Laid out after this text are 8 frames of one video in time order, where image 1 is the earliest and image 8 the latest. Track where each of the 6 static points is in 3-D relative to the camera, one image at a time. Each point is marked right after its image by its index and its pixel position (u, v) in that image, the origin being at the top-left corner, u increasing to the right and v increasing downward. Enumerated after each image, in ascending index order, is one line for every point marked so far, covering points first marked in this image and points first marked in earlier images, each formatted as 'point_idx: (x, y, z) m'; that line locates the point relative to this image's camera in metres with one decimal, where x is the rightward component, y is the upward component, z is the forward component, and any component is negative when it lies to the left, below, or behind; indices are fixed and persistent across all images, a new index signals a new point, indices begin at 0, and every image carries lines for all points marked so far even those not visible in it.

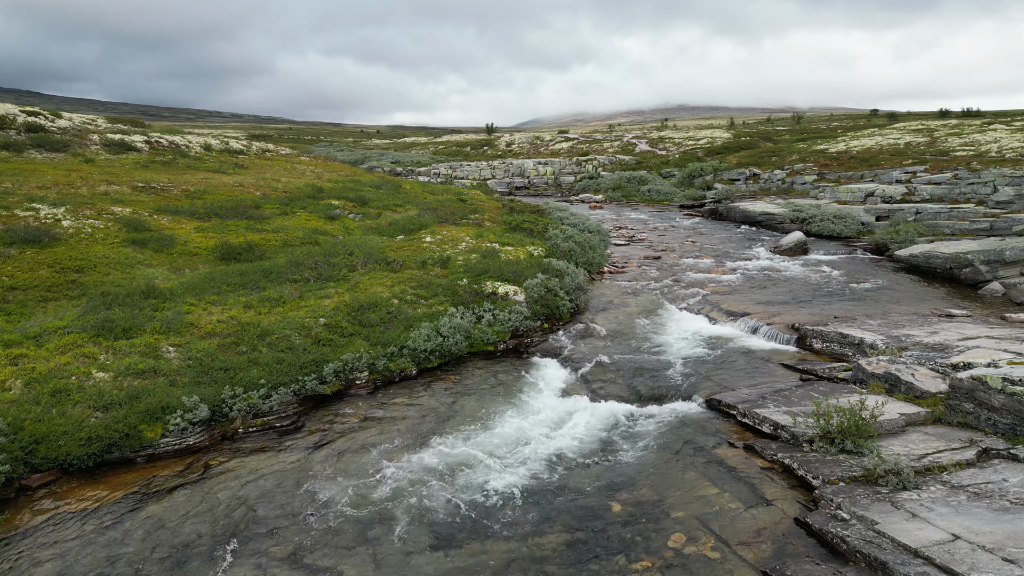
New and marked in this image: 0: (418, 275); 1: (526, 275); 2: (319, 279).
0: (-2.2, +0.3, +16.5) m
1: (+0.3, +0.2, +16.9) m
2: (-4.2, +0.2, +15.4) m
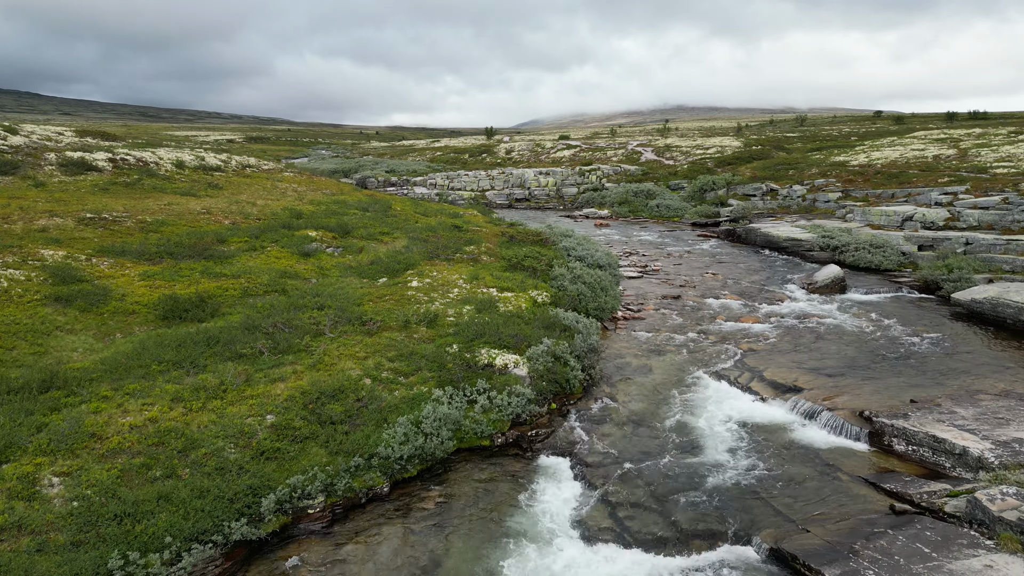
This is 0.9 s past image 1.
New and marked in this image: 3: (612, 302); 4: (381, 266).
0: (-2.2, -1.0, +13.6) m
1: (+0.3, -1.1, +14.1) m
2: (-4.2, -1.1, +12.6) m
3: (+2.7, -0.4, +19.2) m
4: (-3.6, +0.6, +19.5) m
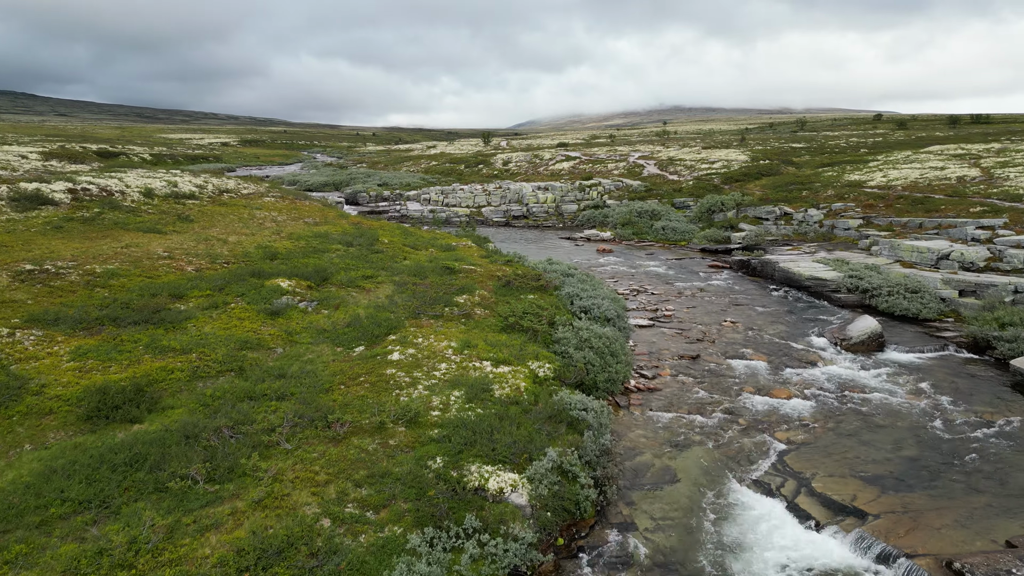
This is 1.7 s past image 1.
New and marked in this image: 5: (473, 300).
0: (-2.2, -2.6, +11.2) m
1: (+0.3, -2.6, +11.6) m
2: (-4.3, -2.7, +10.1) m
3: (+2.7, -1.9, +16.8) m
4: (-3.7, -1.0, +17.1) m
5: (-1.1, -0.3, +19.9) m
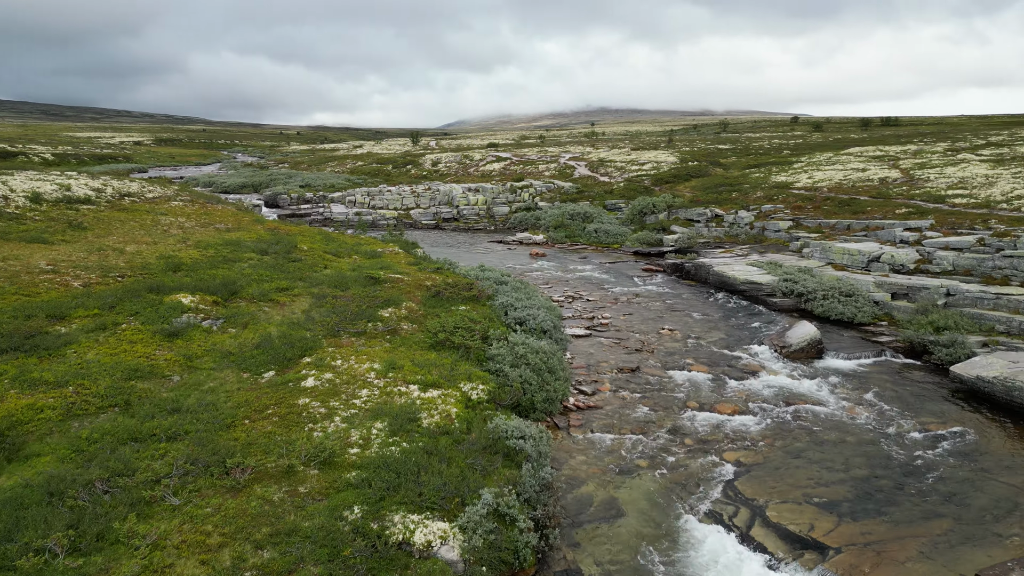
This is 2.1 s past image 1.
0: (-3.2, -2.9, +9.6) m
1: (-0.7, -2.9, +10.3) m
2: (-5.1, -3.1, +8.4) m
3: (+1.1, -2.2, +15.6) m
4: (-5.2, -1.3, +15.3) m
5: (-2.9, -0.7, +18.4) m
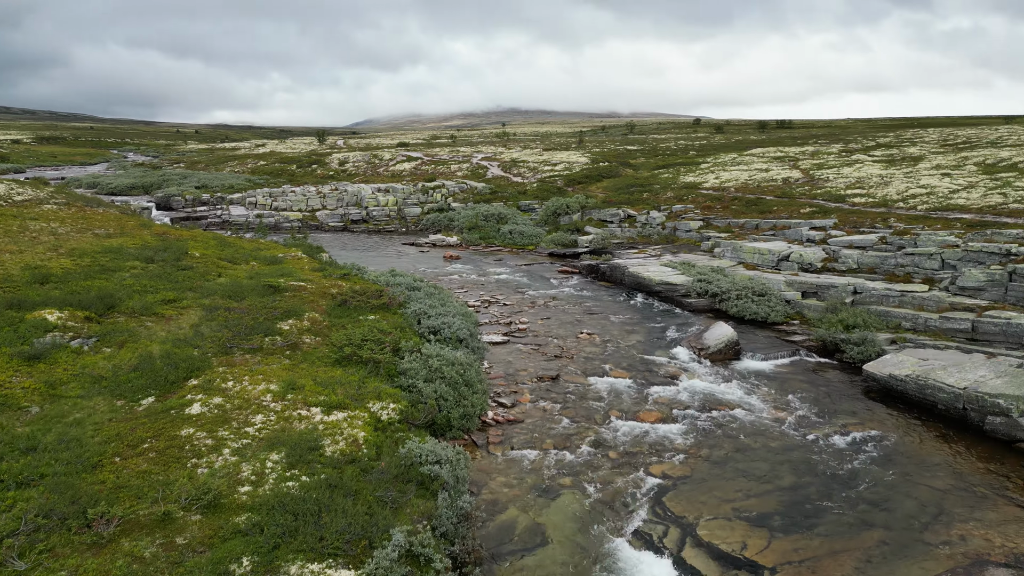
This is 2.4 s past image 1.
0: (-4.2, -3.2, +8.2) m
1: (-1.9, -3.1, +9.2) m
2: (-6.0, -3.3, +6.7) m
3: (-0.7, -2.3, +14.7) m
4: (-6.9, -1.6, +13.6) m
5: (-5.1, -0.9, +17.0) m
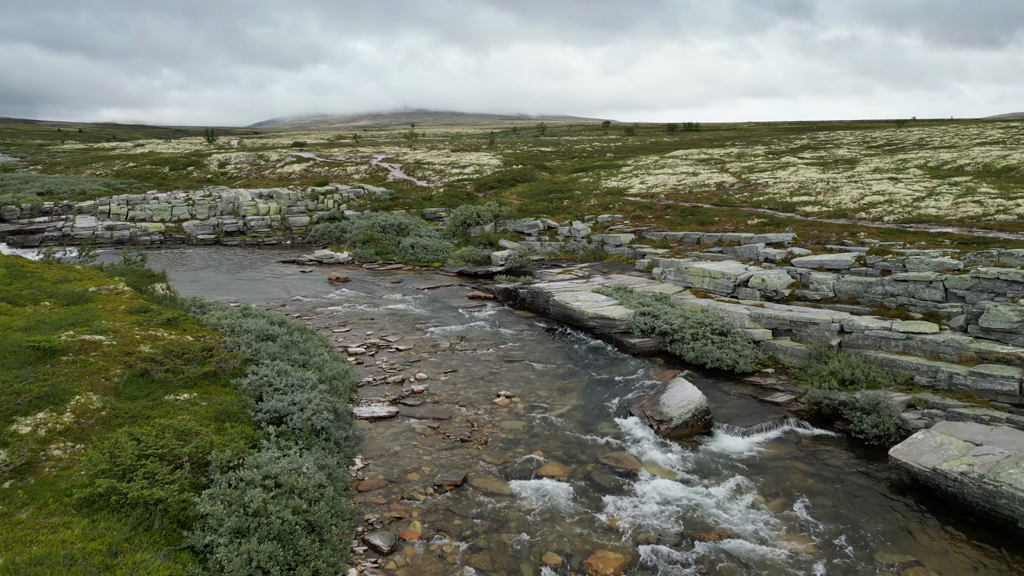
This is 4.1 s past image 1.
0: (-5.0, -4.3, +2.1) m
1: (-2.8, -4.2, +3.4) m
2: (-6.5, -4.5, +0.5) m
3: (-2.2, -3.4, +9.0) m
4: (-8.4, -2.8, +7.2) m
5: (-6.9, -2.1, +10.7) m
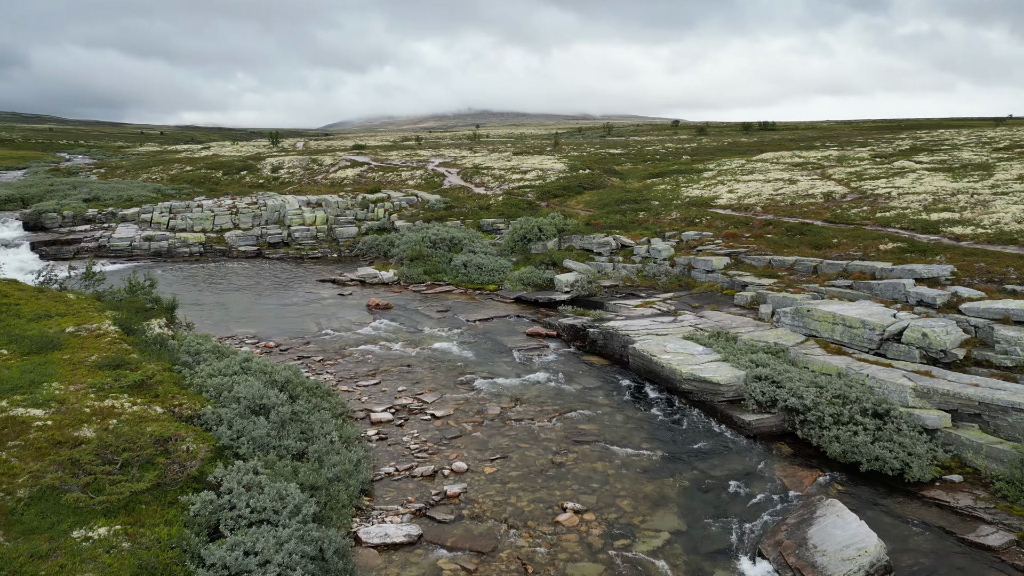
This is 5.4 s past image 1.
0: (-5.0, -5.2, -1.9) m
1: (-2.7, -5.2, -0.8) m
2: (-6.8, -5.4, -3.4) m
3: (-1.7, -4.4, +4.7) m
4: (-8.0, -3.7, +3.5) m
5: (-6.2, -3.0, +6.9) m
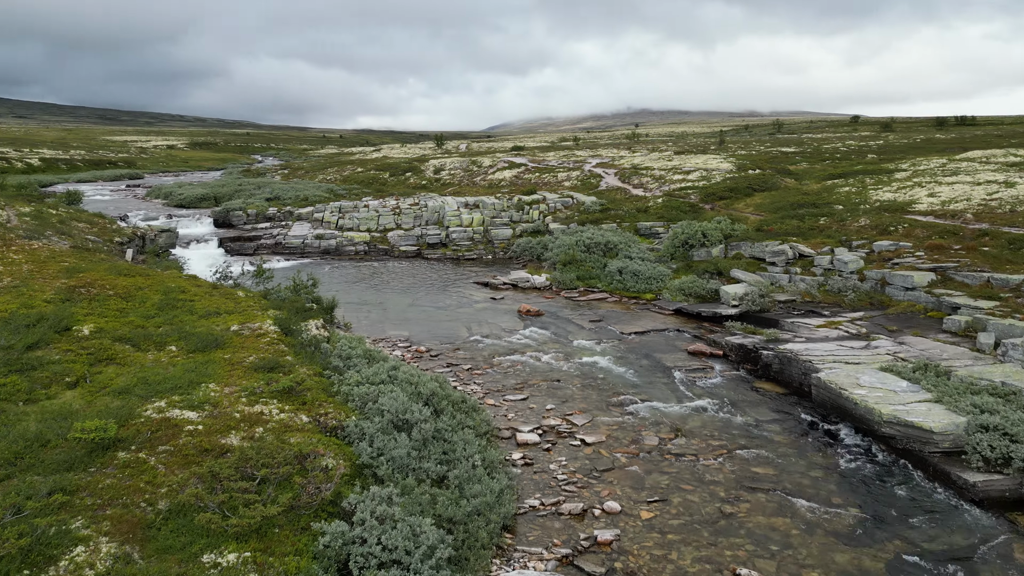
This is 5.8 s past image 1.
0: (-5.6, -5.3, -2.0) m
1: (-3.1, -5.3, -1.5) m
2: (-7.6, -5.4, -3.2) m
3: (-0.9, -4.6, +3.7) m
4: (-7.2, -3.7, +3.8) m
5: (-4.8, -3.1, +6.8) m
